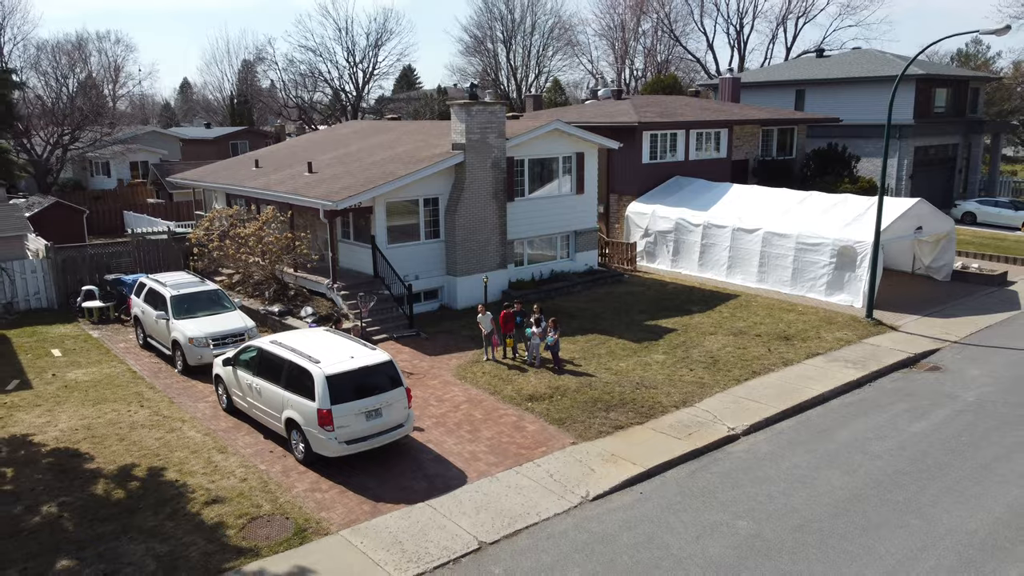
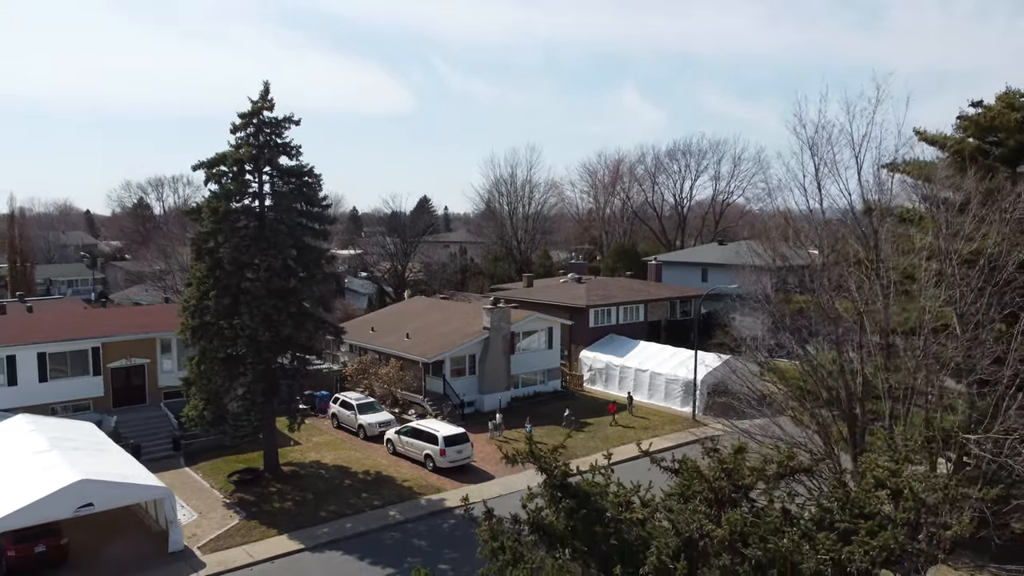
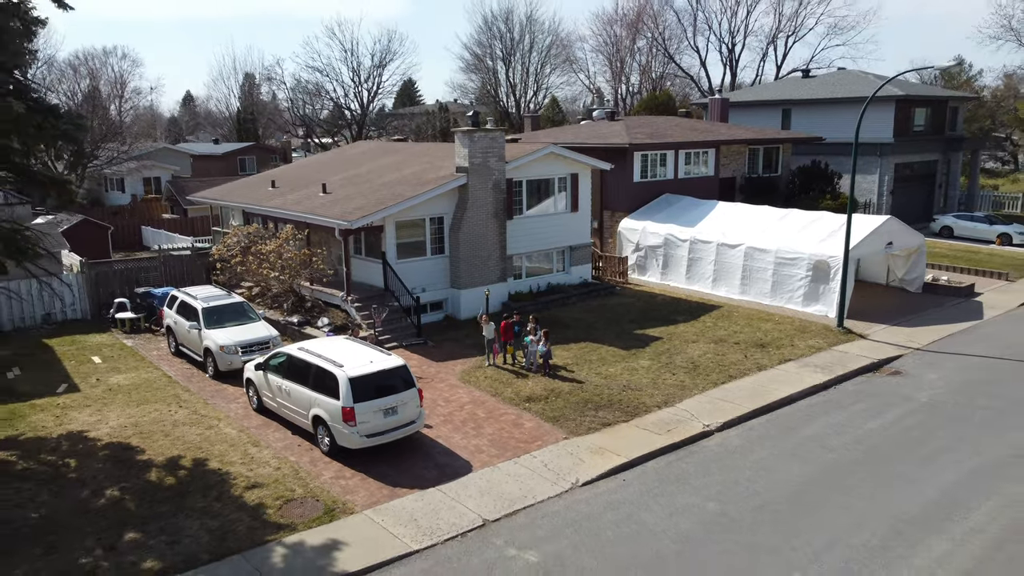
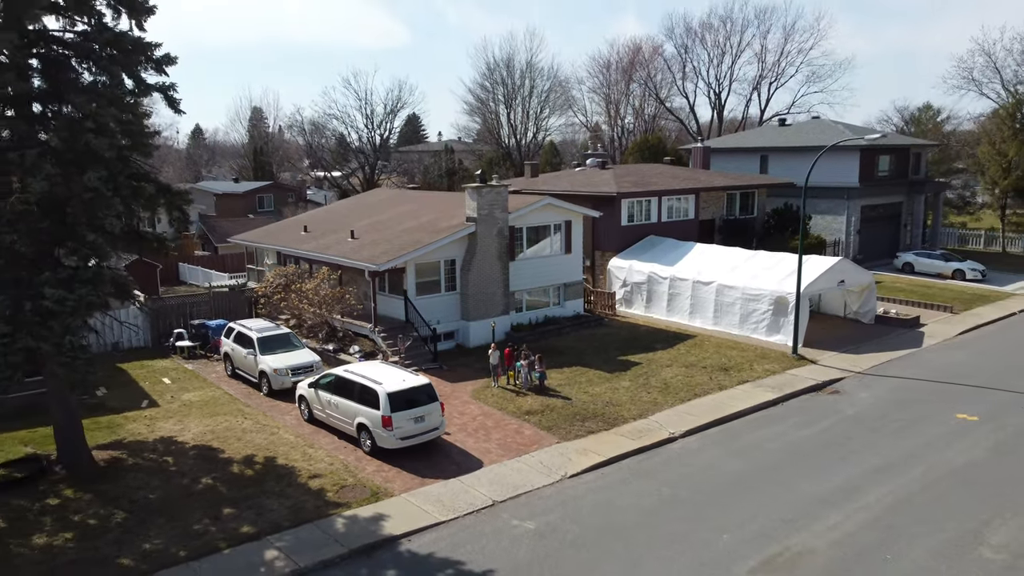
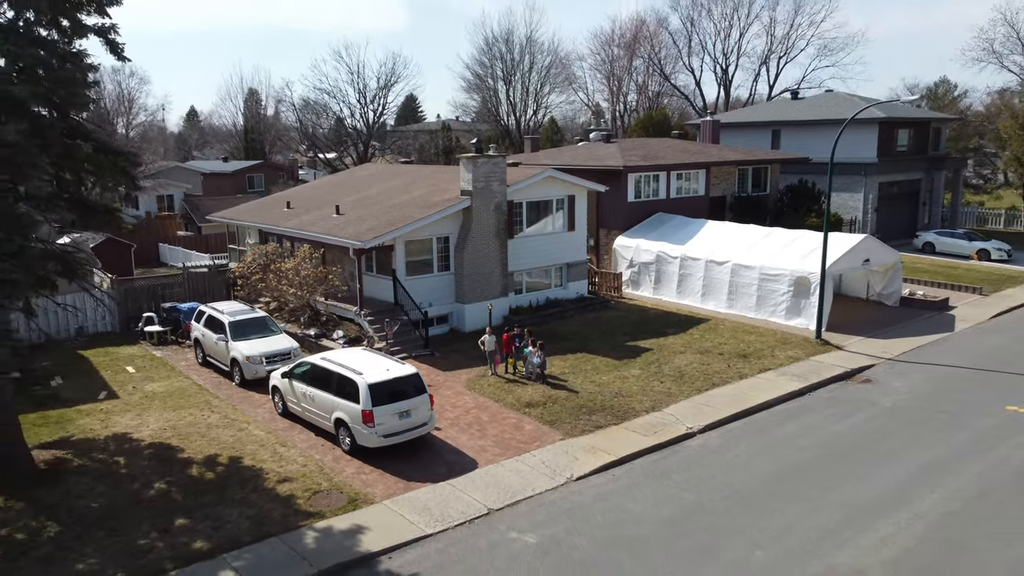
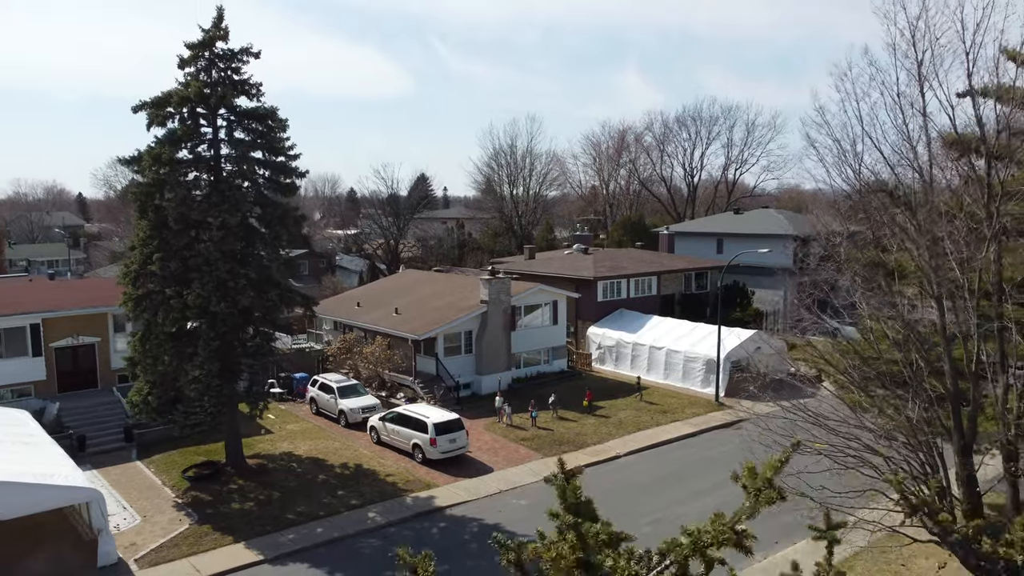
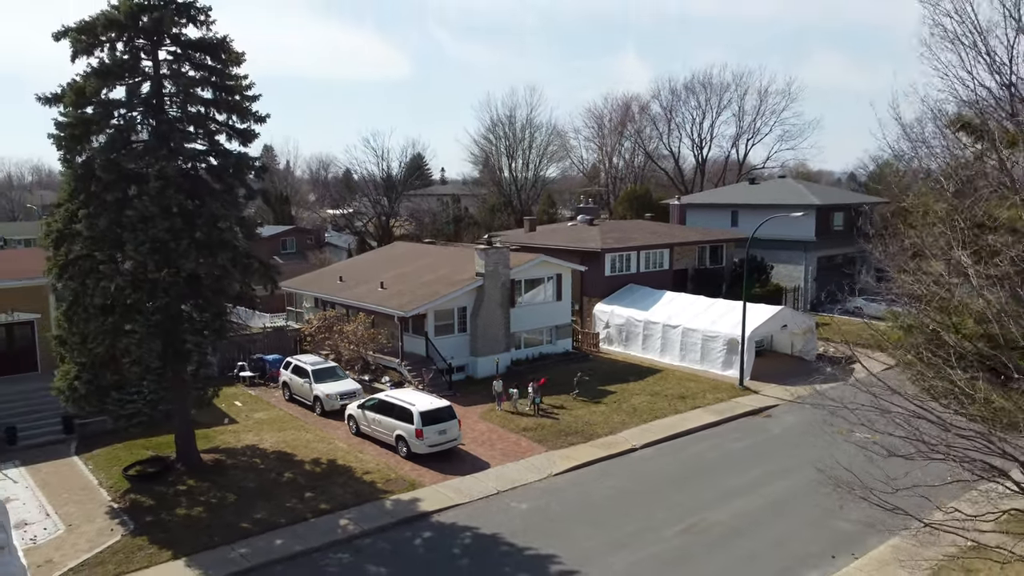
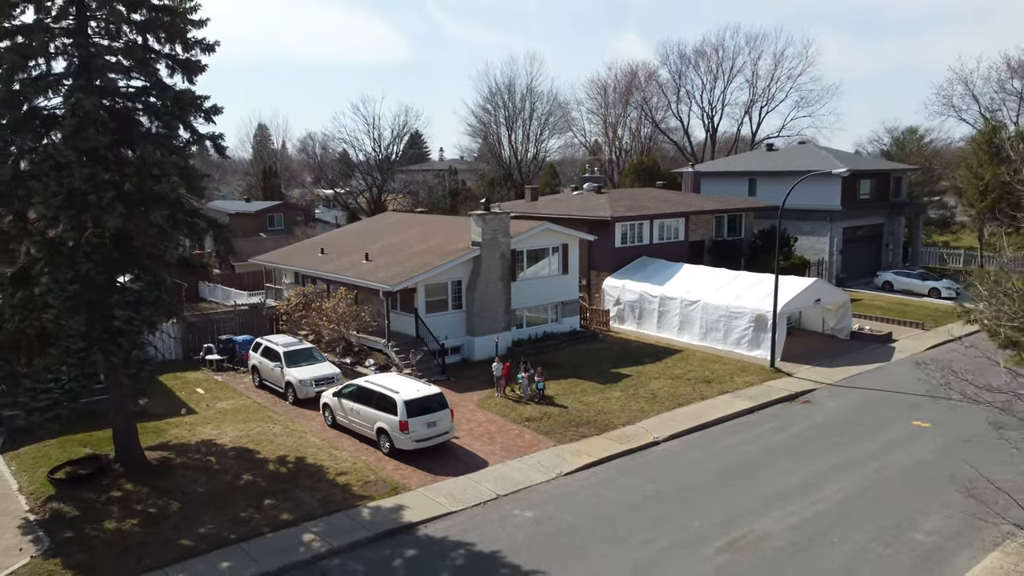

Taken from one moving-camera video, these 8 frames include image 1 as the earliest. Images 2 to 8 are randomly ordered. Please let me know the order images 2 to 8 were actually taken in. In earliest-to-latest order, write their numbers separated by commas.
3, 5, 4, 8, 7, 6, 2
